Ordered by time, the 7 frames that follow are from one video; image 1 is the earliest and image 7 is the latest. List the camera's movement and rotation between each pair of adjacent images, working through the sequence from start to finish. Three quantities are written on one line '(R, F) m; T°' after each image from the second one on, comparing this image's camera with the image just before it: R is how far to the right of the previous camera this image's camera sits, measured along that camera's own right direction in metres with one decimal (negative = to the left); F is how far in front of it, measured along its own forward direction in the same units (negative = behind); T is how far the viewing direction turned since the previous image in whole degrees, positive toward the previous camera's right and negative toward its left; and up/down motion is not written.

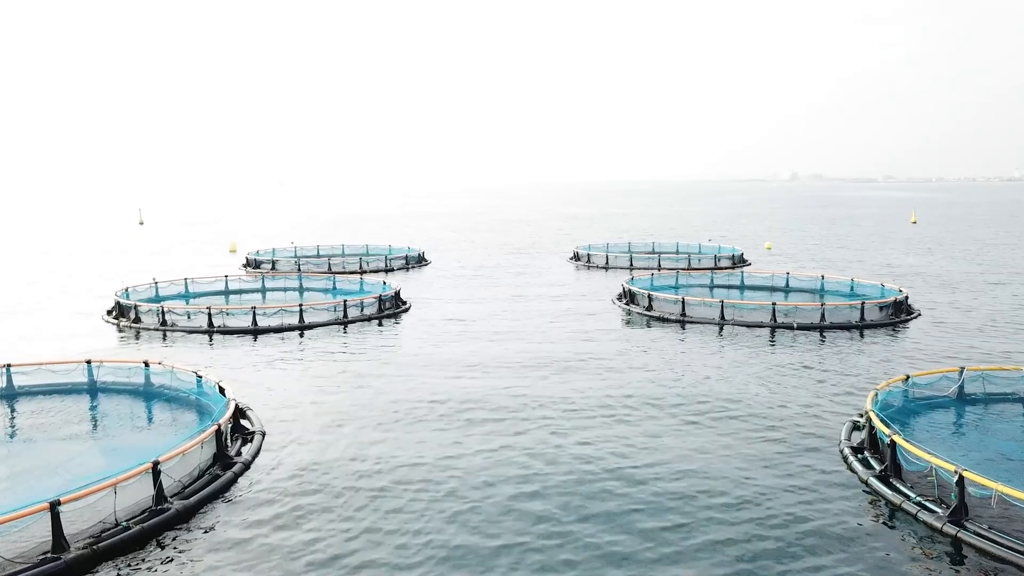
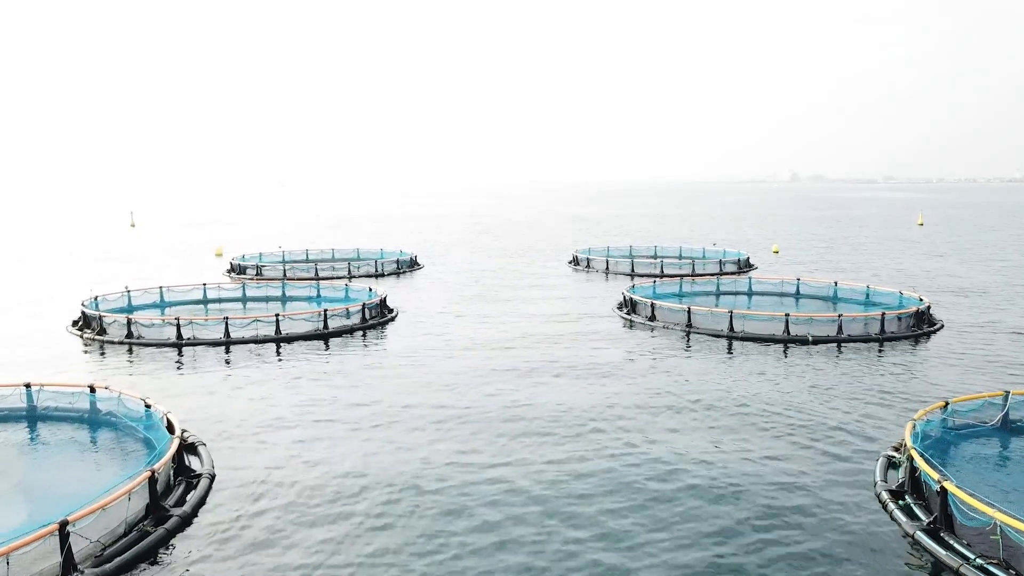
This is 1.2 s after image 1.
(+0.4, +3.0) m; 0°
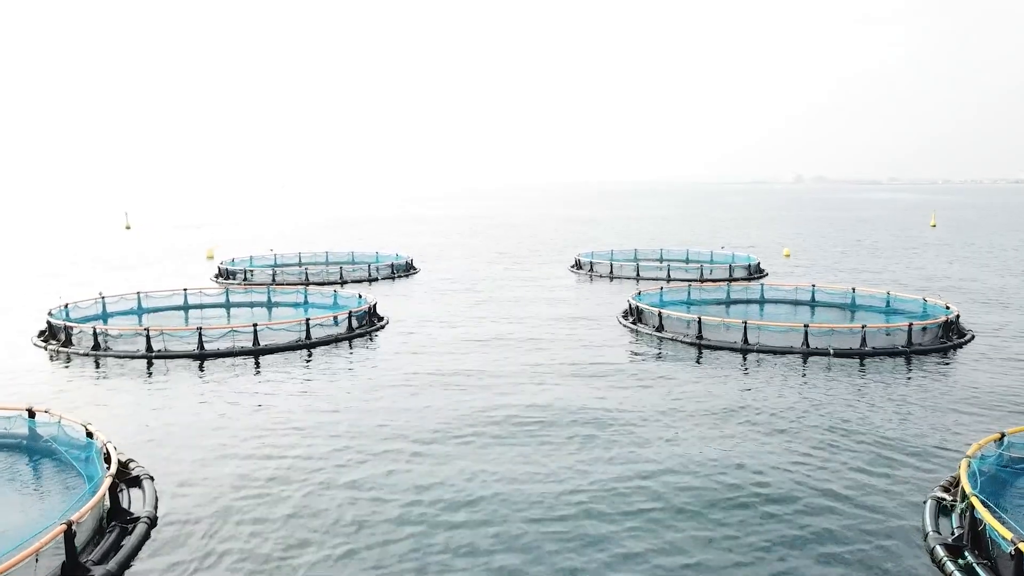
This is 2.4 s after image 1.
(+0.3, +2.9) m; 0°
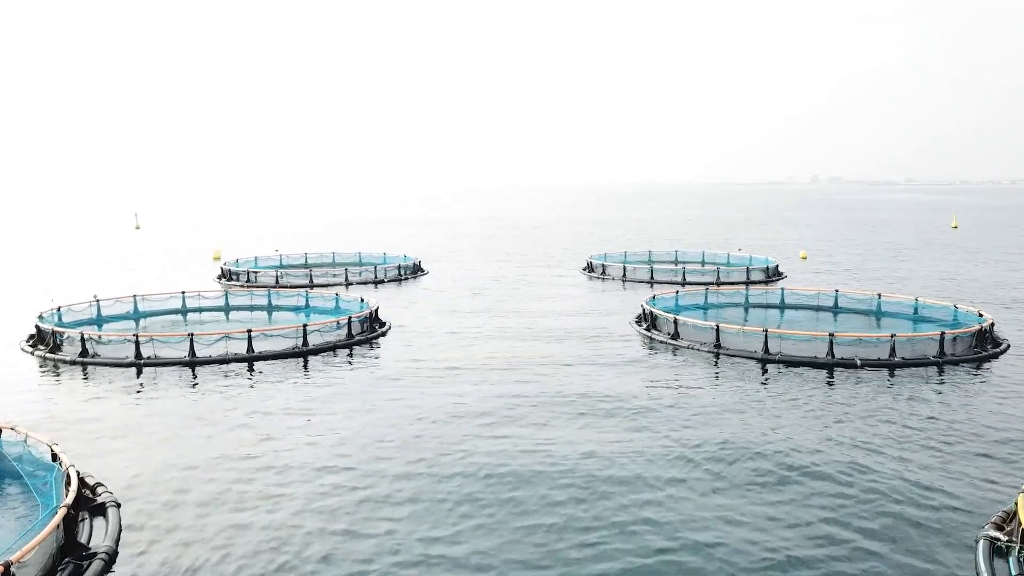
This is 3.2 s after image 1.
(+0.3, +1.9) m; -1°
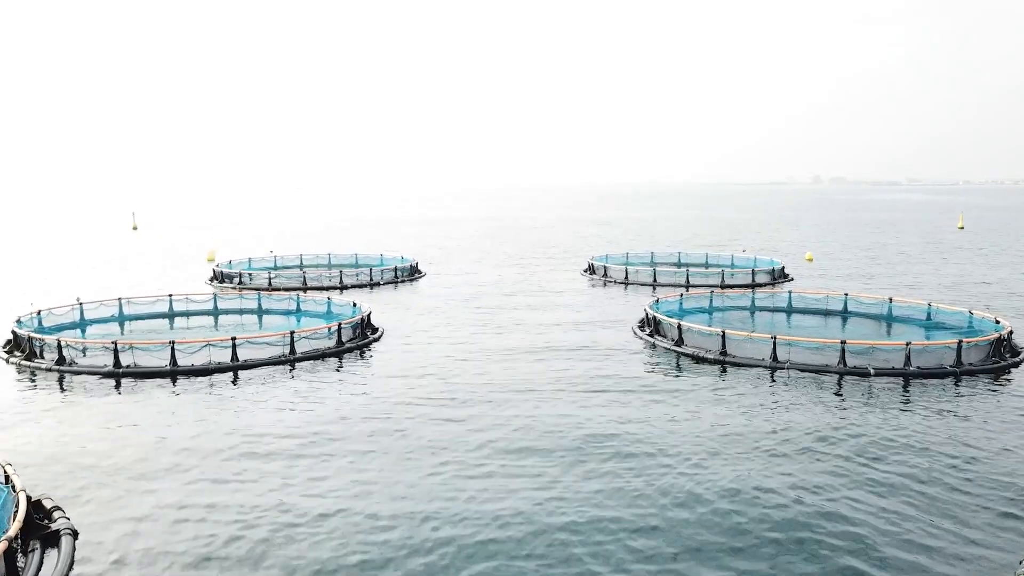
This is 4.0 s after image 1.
(+0.2, +1.6) m; 0°
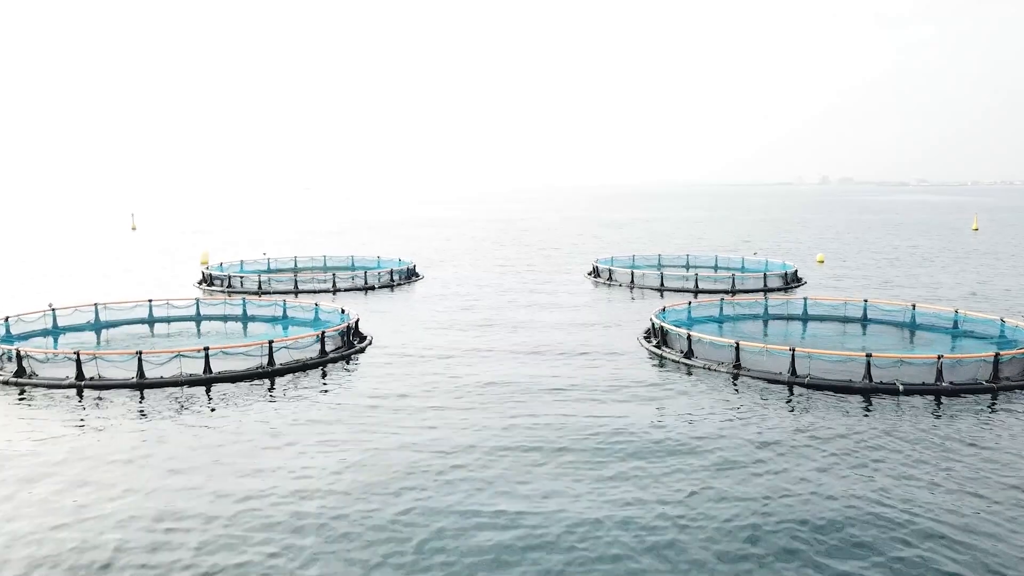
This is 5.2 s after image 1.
(+0.4, +2.6) m; 0°
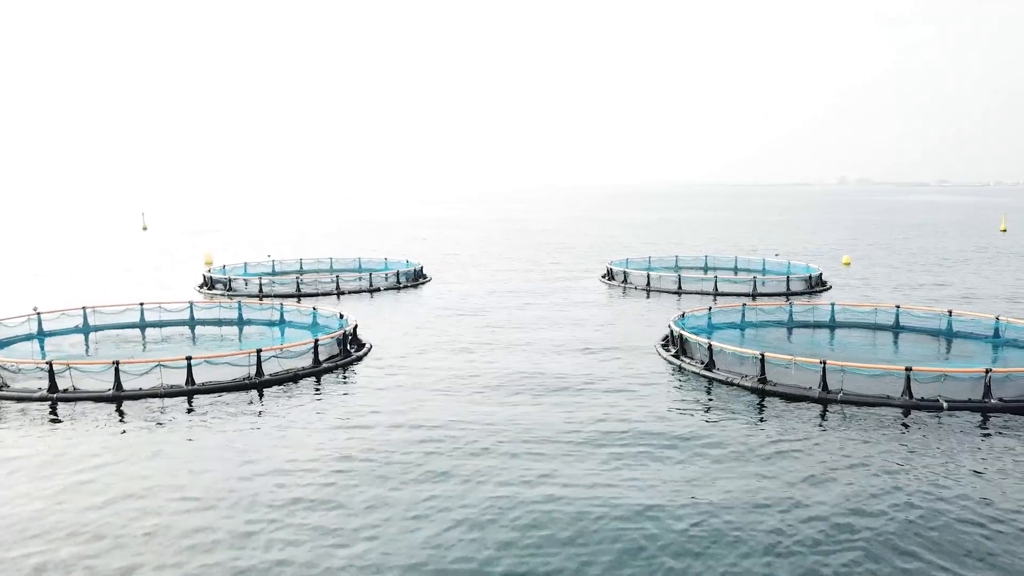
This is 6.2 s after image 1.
(+0.4, +2.4) m; -1°
